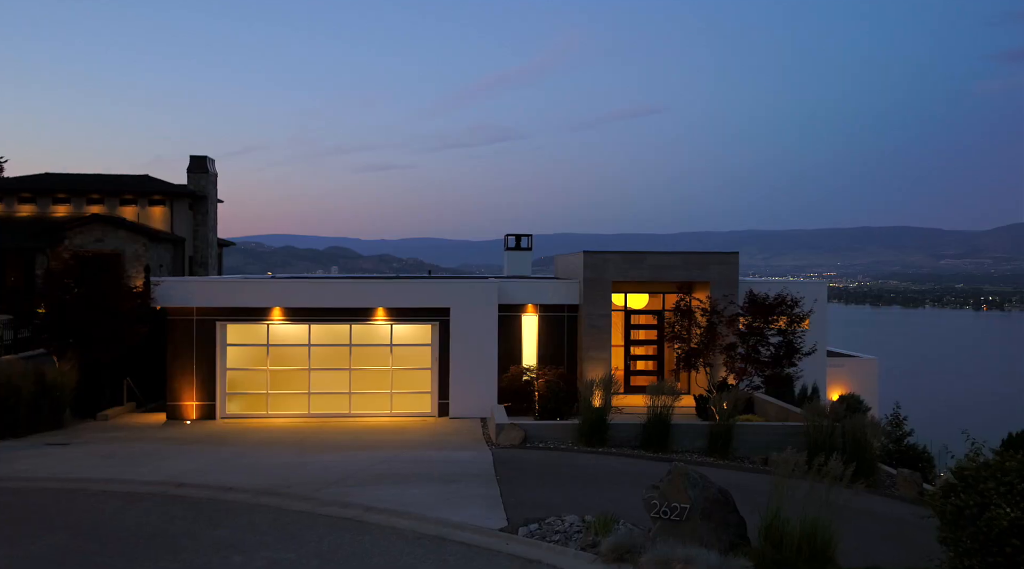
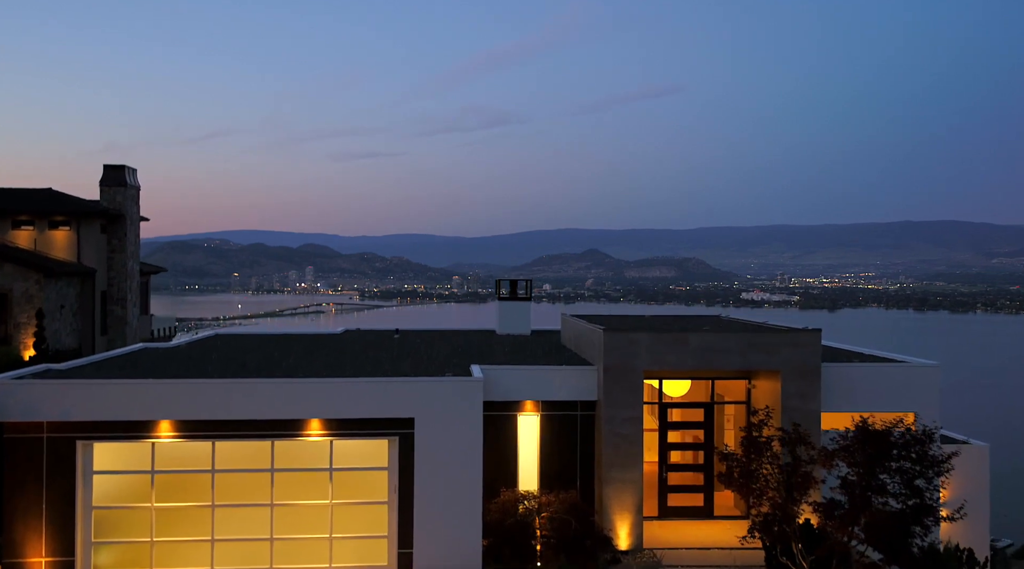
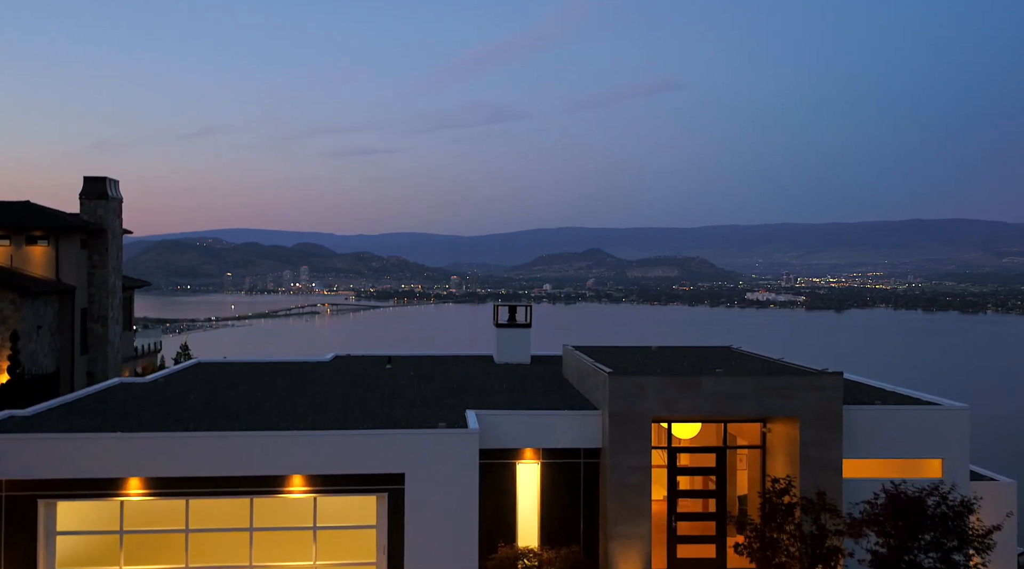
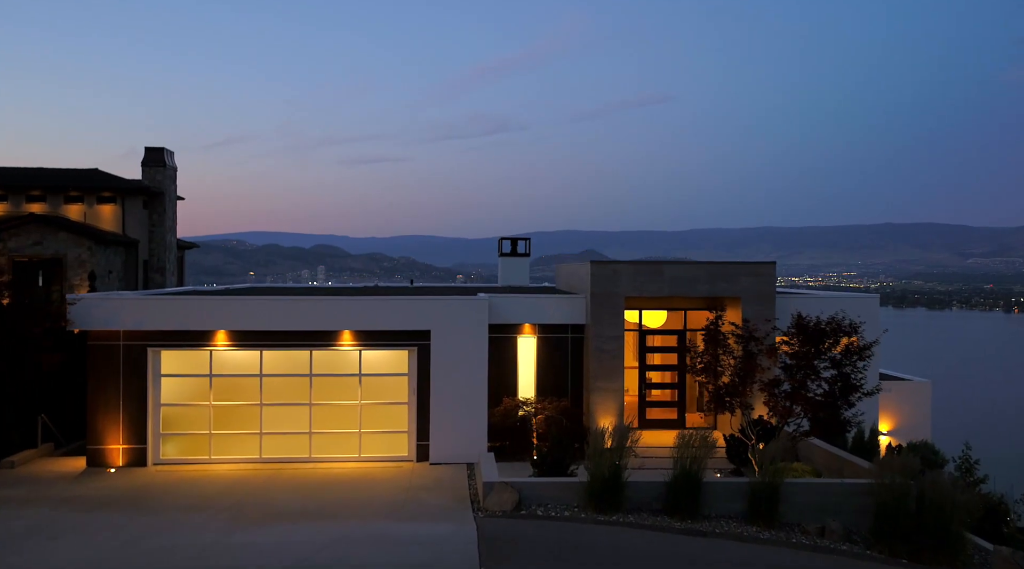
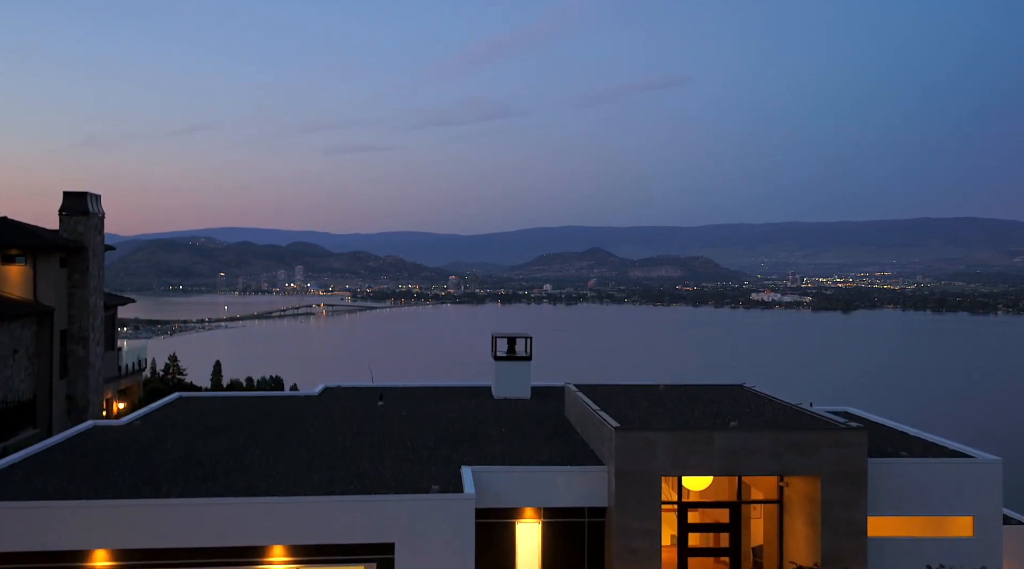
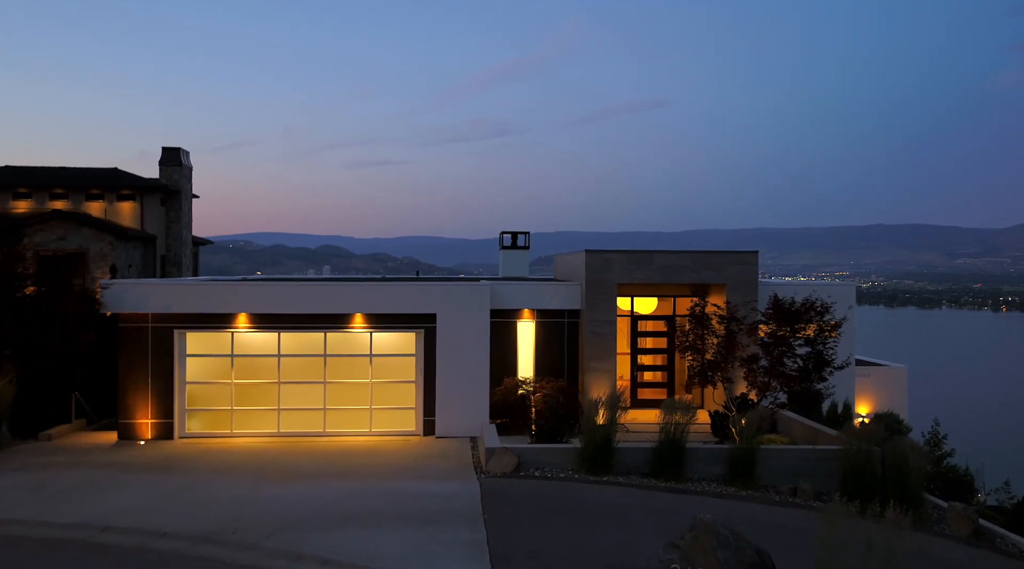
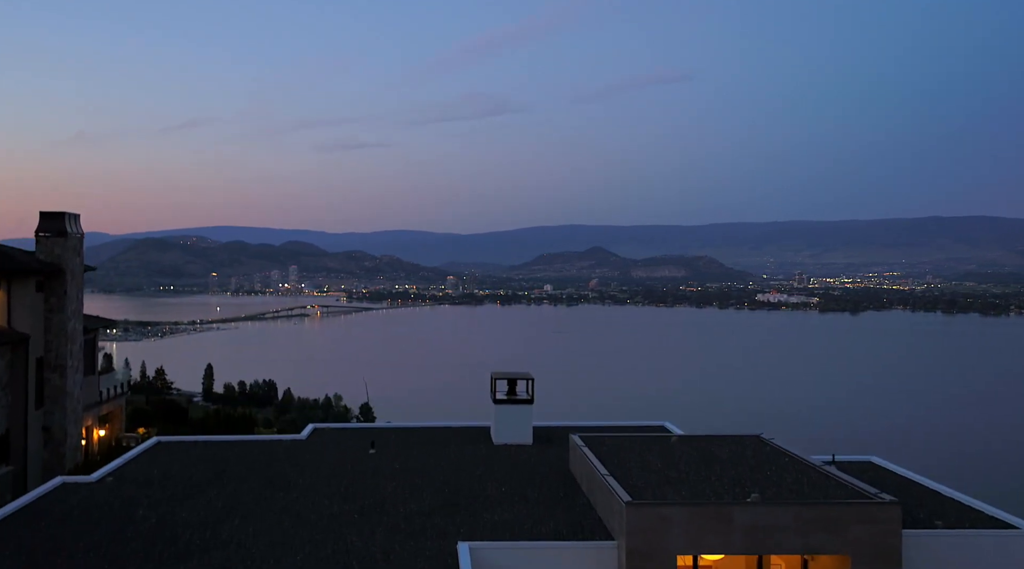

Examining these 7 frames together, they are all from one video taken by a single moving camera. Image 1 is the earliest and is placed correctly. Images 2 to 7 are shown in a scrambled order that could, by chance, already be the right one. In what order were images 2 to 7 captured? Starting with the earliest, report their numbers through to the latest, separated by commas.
6, 4, 2, 3, 5, 7
